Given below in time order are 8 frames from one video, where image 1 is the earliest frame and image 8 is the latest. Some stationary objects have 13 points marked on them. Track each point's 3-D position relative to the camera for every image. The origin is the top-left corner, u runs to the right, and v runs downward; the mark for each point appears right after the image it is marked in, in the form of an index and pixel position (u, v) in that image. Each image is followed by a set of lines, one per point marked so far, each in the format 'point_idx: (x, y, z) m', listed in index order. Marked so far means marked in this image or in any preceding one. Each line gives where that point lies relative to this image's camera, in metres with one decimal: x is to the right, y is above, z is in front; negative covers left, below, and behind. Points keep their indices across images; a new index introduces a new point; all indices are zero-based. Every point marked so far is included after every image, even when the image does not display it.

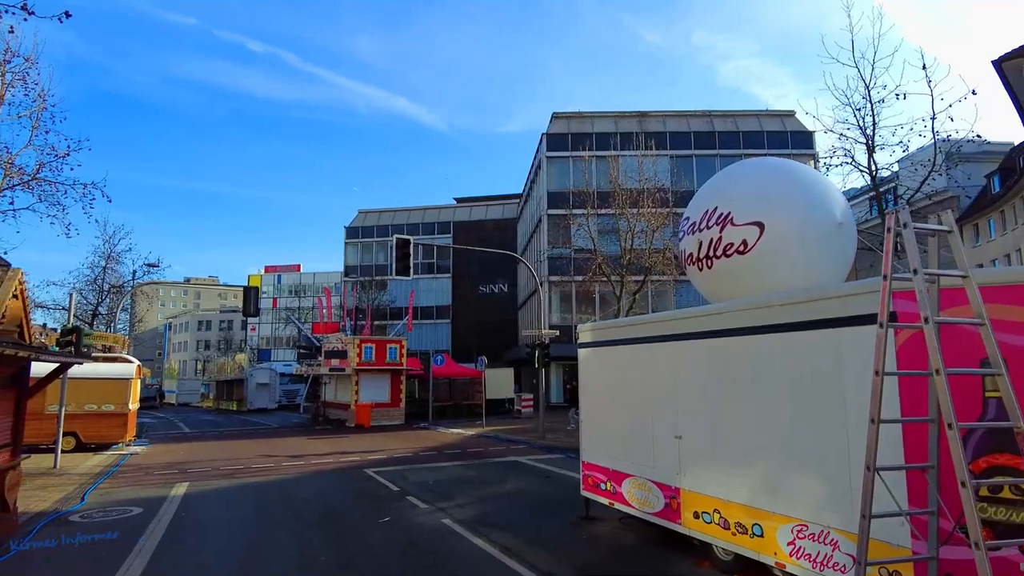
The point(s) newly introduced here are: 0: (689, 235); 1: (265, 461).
0: (+2.0, +0.6, +7.1) m
1: (-5.8, -4.1, +15.2) m
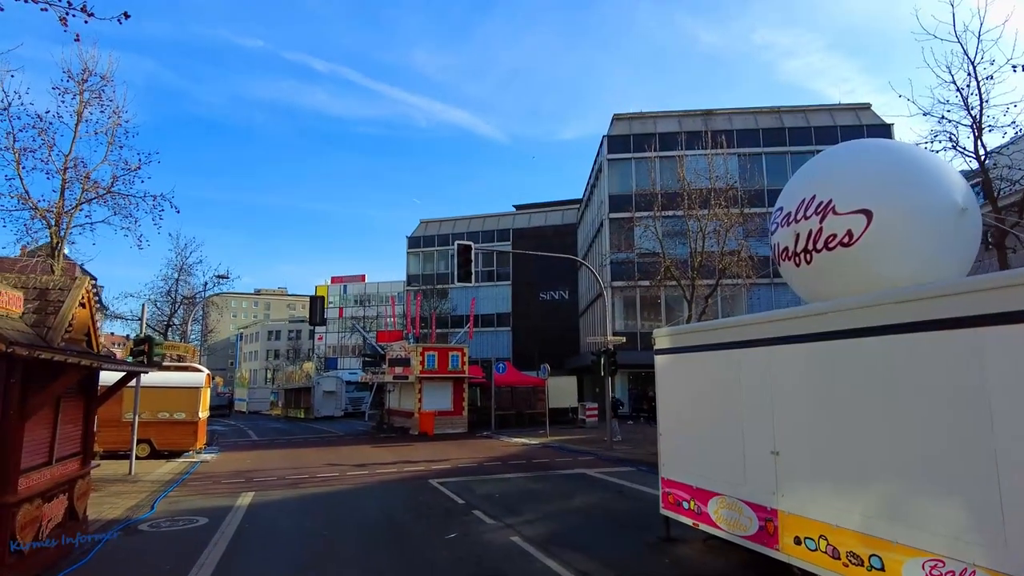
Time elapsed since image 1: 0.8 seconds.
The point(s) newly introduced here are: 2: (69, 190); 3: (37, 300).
0: (+2.7, +0.6, +6.4) m
1: (-4.2, -4.2, +15.1) m
2: (-8.8, +1.9, +12.8) m
3: (-4.9, -0.1, +6.7) m
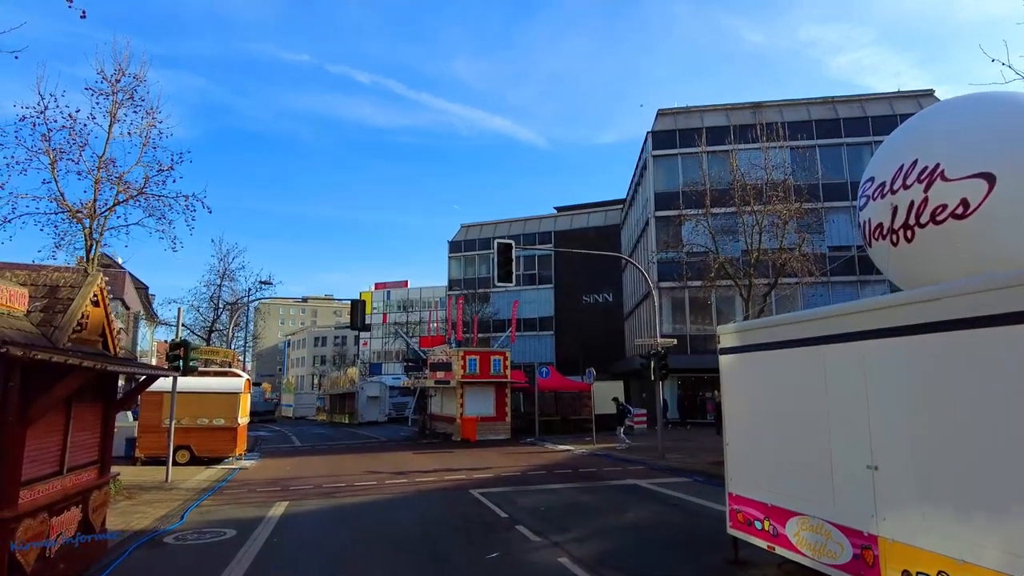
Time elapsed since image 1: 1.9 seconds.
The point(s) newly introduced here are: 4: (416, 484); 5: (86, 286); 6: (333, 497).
0: (+3.0, +0.7, +5.5) m
1: (-3.2, -4.3, +14.6) m
2: (-8.0, +1.9, +12.6) m
3: (-4.5, -0.1, +6.3) m
4: (-2.0, -4.1, +13.6) m
5: (-4.2, 0.0, +6.5) m
6: (-3.3, -3.9, +12.1) m
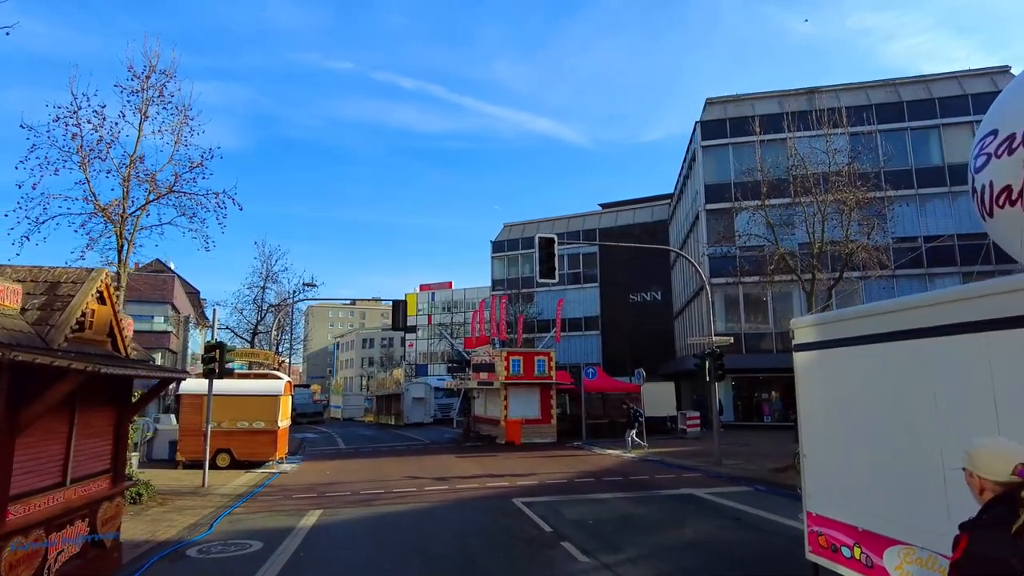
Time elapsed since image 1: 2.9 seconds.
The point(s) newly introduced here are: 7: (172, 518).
0: (+3.3, +0.9, +4.5) m
1: (-2.2, -4.2, +14.0) m
2: (-7.2, +1.9, +12.3) m
3: (-4.2, -0.1, +5.8) m
4: (-1.1, -4.0, +12.9) m
5: (-3.9, +0.1, +6.0) m
6: (-2.5, -3.8, +11.5) m
7: (-5.3, -3.6, +10.1) m
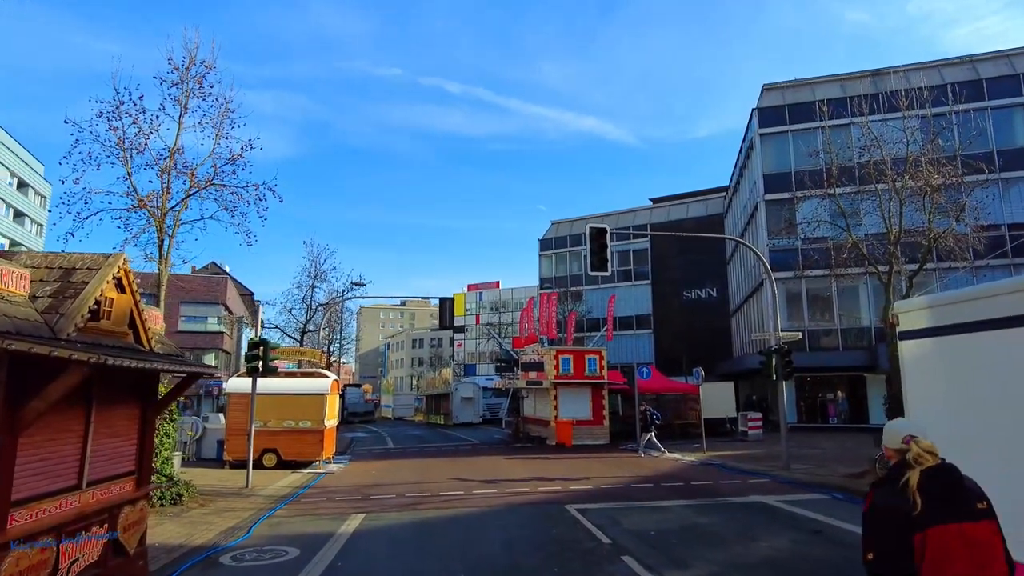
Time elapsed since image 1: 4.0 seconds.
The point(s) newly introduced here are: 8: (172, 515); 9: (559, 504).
0: (+3.6, +1.1, +3.5) m
1: (-1.2, -4.1, +13.4) m
2: (-6.3, +1.9, +12.1) m
3: (-3.7, +0.1, +5.3) m
4: (-0.1, -3.9, +12.3) m
5: (-3.4, +0.2, +5.5) m
6: (-1.6, -3.7, +10.9) m
7: (-4.5, -3.5, +9.8) m
8: (-5.2, -3.5, +9.9) m
9: (+0.8, -3.6, +11.0) m
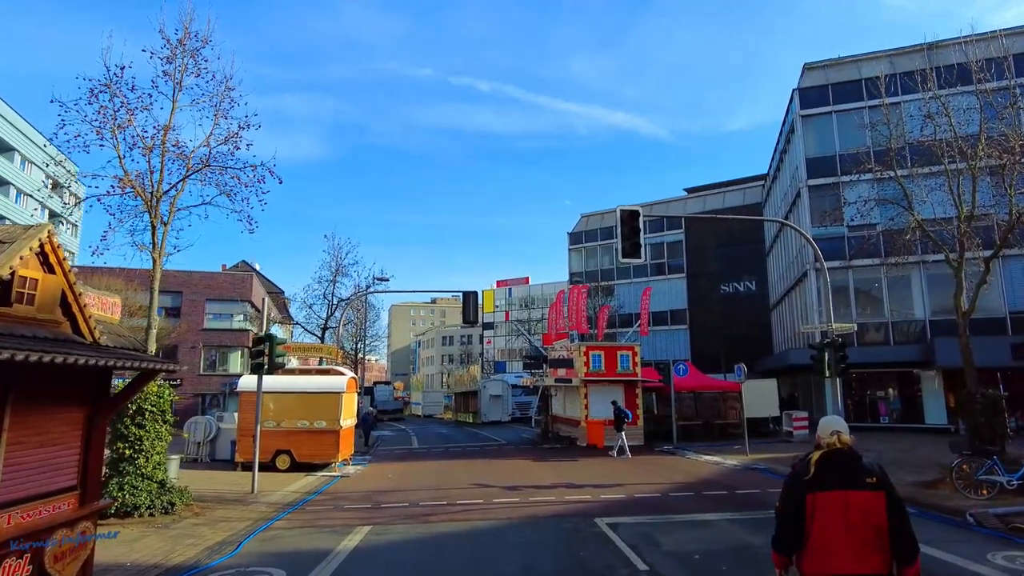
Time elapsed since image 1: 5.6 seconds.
0: (+3.6, +1.3, +2.1) m
1: (-0.7, -3.9, +12.2) m
2: (-5.9, +2.1, +11.2) m
3: (-3.7, +0.2, +4.3) m
4: (+0.3, -3.7, +11.1) m
5: (-3.4, +0.3, +4.5) m
6: (-1.3, -3.5, +9.8) m
7: (-4.2, -3.3, +8.8) m
8: (-4.9, -3.3, +9.0) m
9: (+1.1, -3.4, +9.8) m
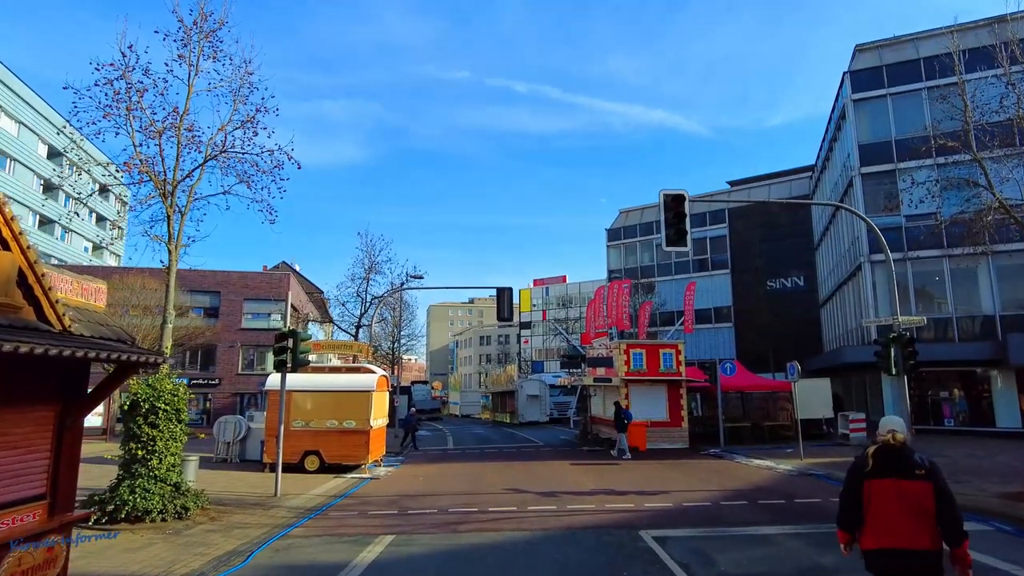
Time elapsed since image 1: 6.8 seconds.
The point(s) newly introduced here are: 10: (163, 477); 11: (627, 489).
0: (+3.6, +1.4, +1.1) m
1: (-0.1, -3.7, +11.4) m
2: (-5.4, +2.2, +10.7) m
3: (-3.5, +0.3, +3.7) m
4: (+0.8, -3.5, +10.2) m
5: (-3.2, +0.5, +3.8) m
6: (-0.8, -3.4, +9.0) m
7: (-3.8, -3.2, +8.2) m
8: (-4.4, -3.2, +8.5) m
9: (+1.6, -3.3, +8.8) m
10: (-4.9, -2.7, +9.2) m
11: (+2.2, -3.9, +12.6) m
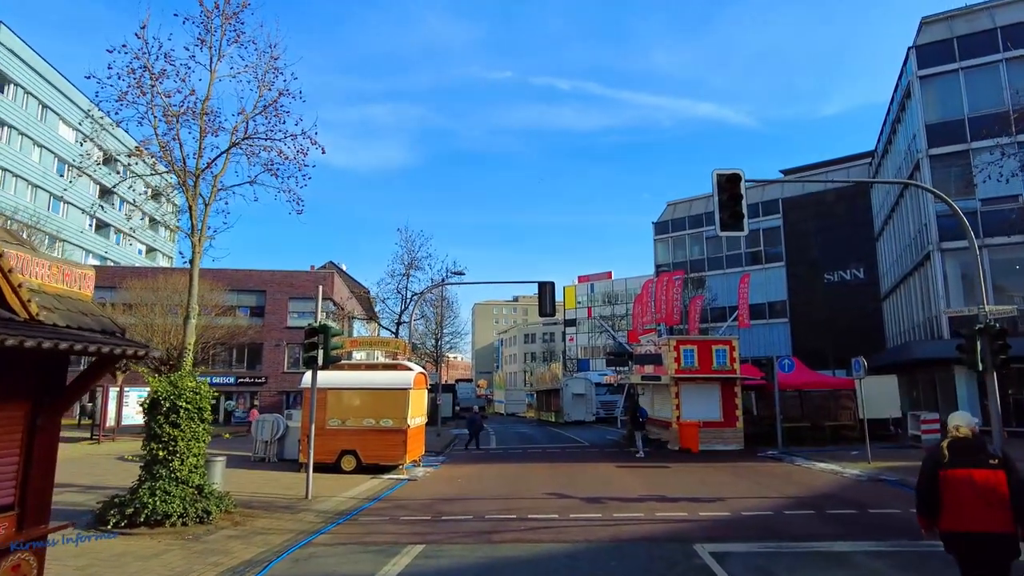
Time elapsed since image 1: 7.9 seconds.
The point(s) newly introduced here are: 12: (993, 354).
0: (+3.4, +1.6, +0.1) m
1: (+0.6, -3.6, +10.6) m
2: (-4.8, +2.3, +10.3) m
3: (-3.4, +0.4, +3.2) m
4: (+1.4, -3.4, +9.4) m
5: (-3.1, +0.6, +3.3) m
6: (-0.3, -3.2, +8.3) m
7: (-3.4, -3.1, +7.7) m
8: (-4.0, -3.1, +8.0) m
9: (+2.1, -3.1, +7.9) m
10: (-4.4, -2.6, +8.8) m
11: (+3.0, -3.7, +11.6) m
12: (+8.8, -1.2, +12.0) m
